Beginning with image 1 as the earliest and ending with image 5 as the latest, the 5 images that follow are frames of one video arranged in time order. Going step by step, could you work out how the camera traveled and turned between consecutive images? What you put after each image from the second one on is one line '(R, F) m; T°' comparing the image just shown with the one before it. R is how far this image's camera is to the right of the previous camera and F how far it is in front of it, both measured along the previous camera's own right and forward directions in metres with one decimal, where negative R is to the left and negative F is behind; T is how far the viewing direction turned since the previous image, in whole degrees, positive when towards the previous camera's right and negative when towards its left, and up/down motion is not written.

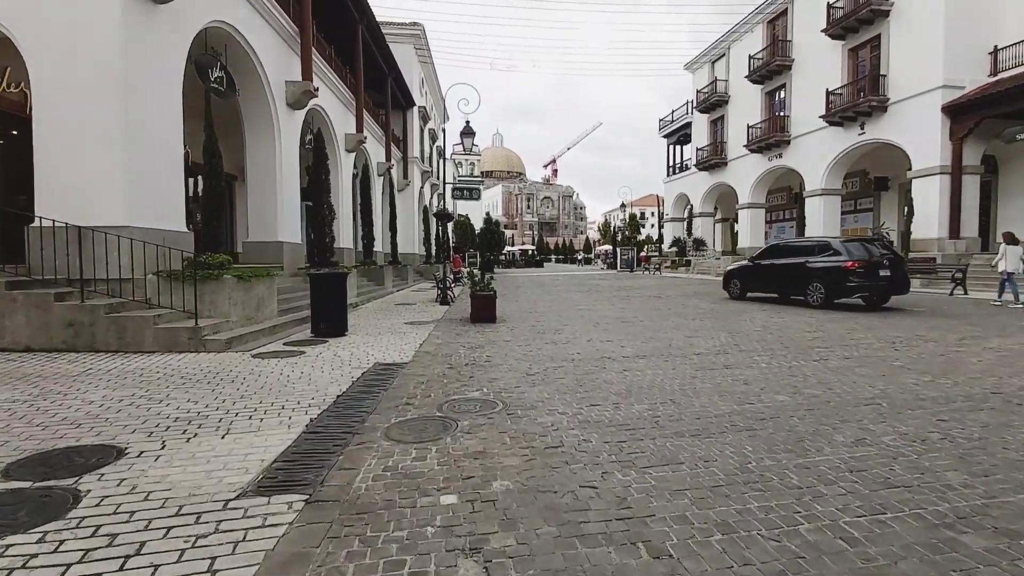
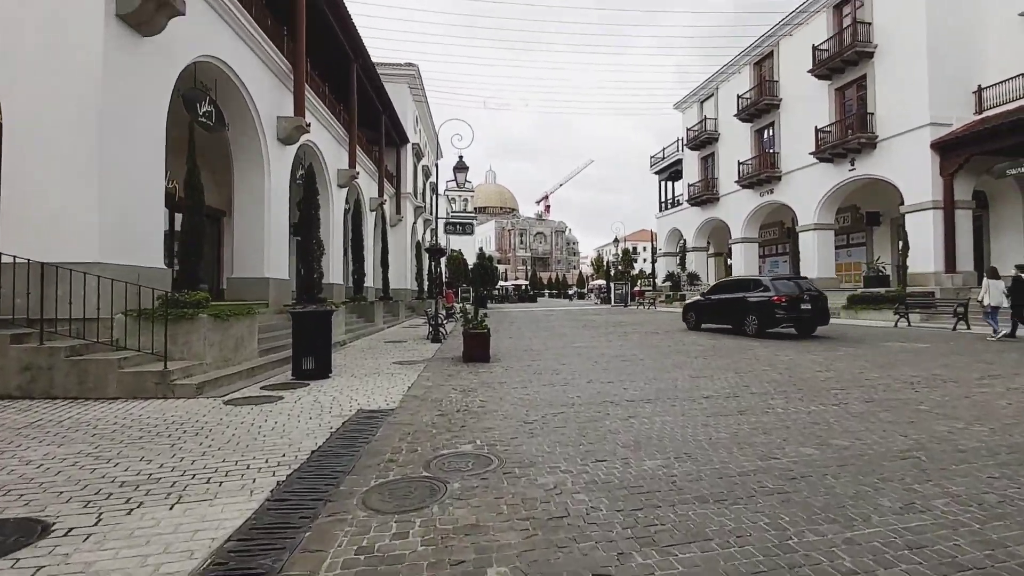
(0.0, +0.4) m; +1°
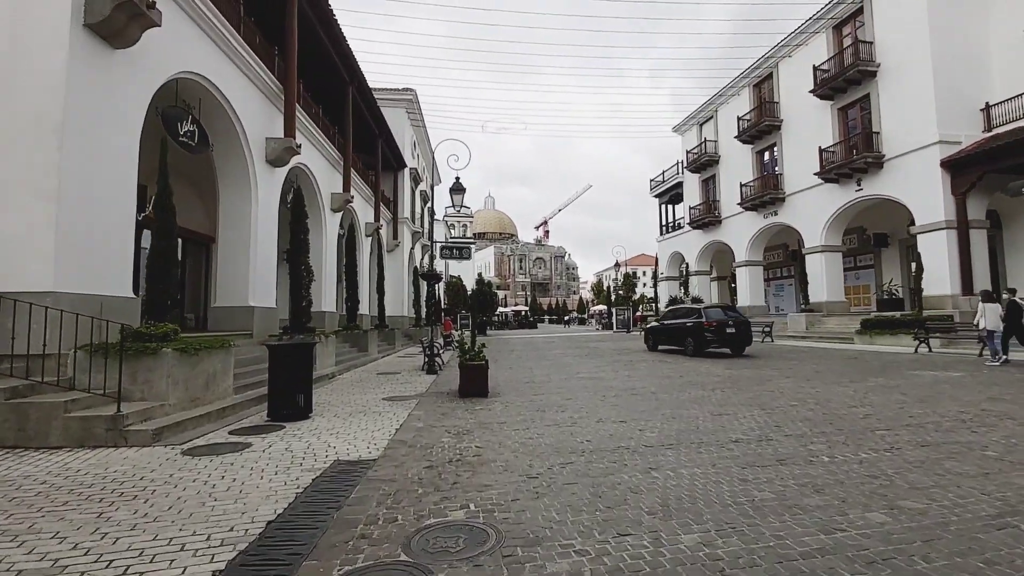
(0.0, +0.8) m; 0°
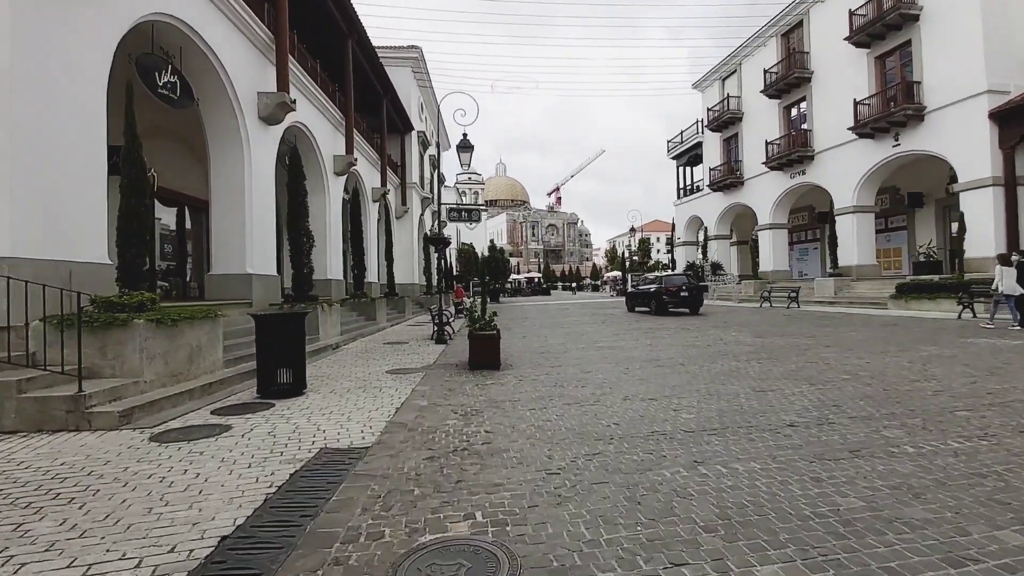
(0.0, +0.9) m; -1°
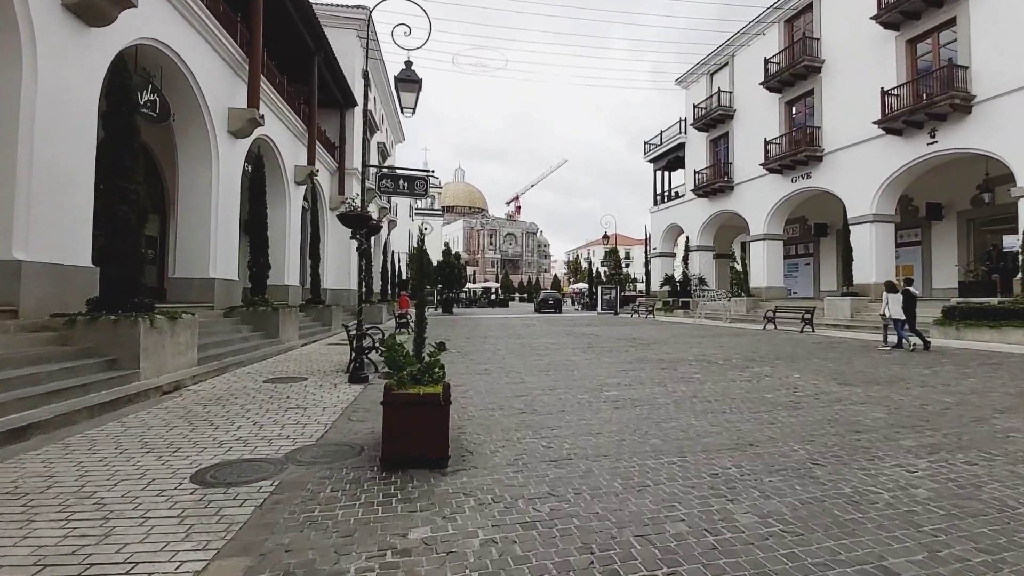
(-0.1, +4.6) m; +5°
